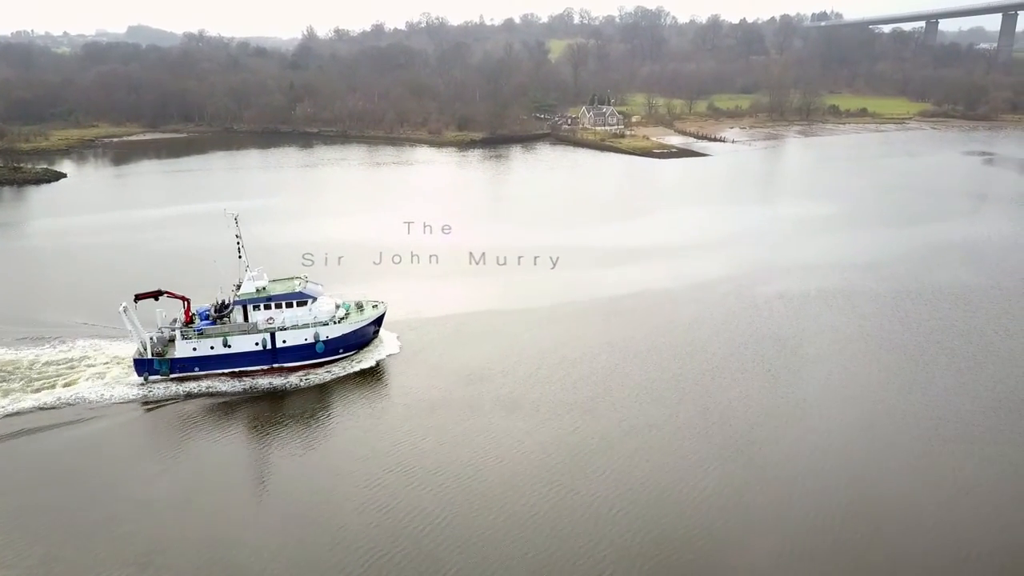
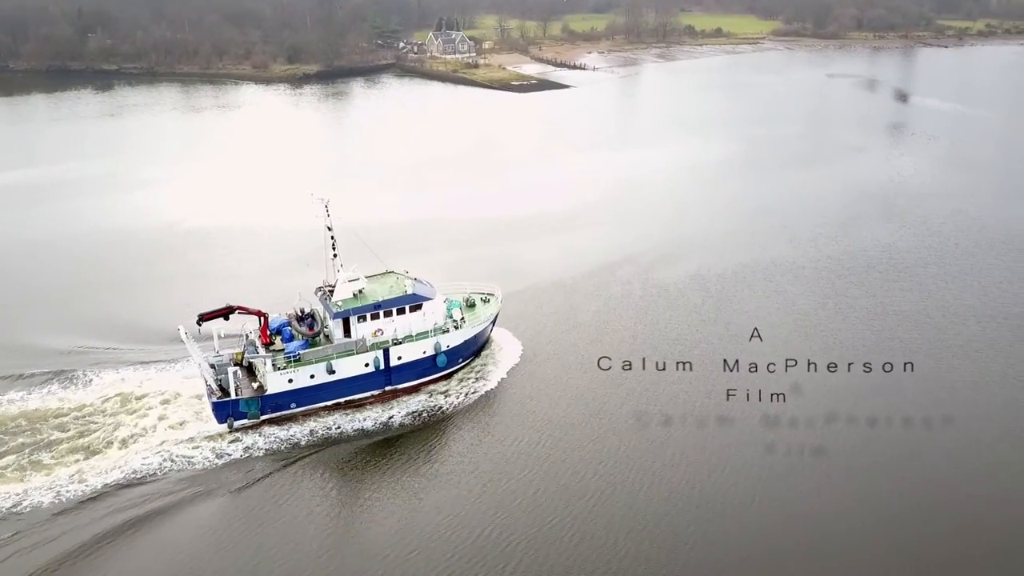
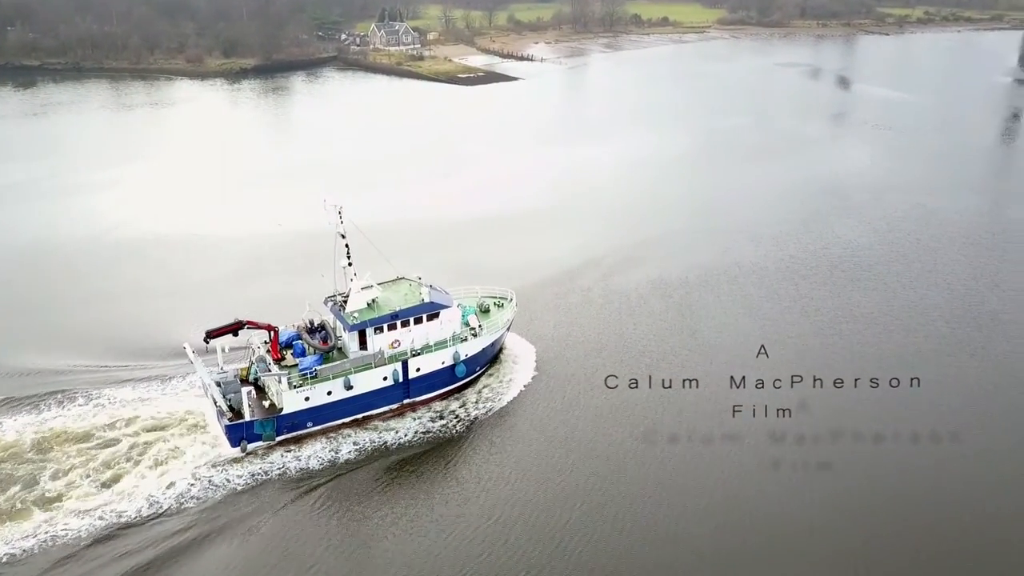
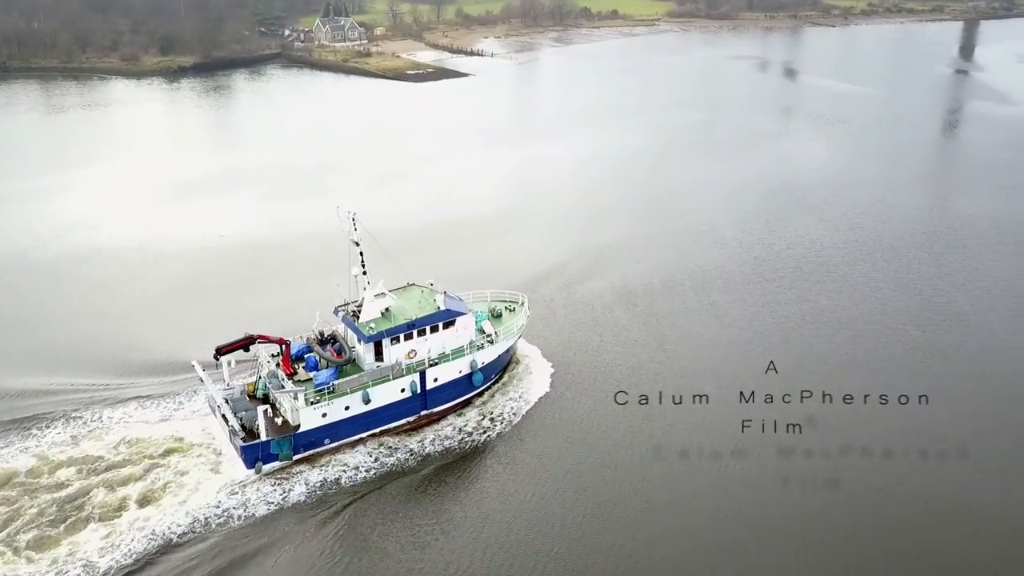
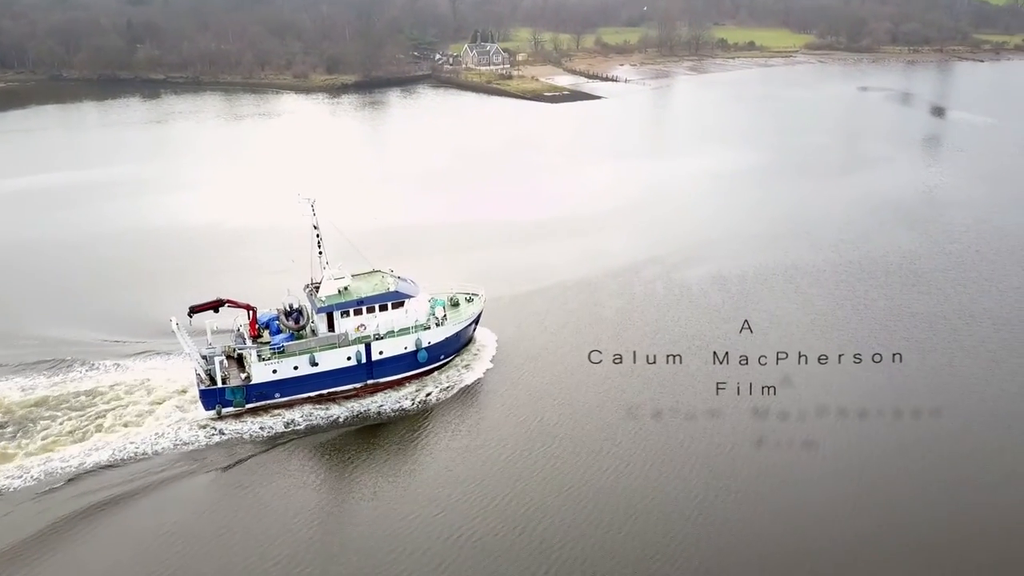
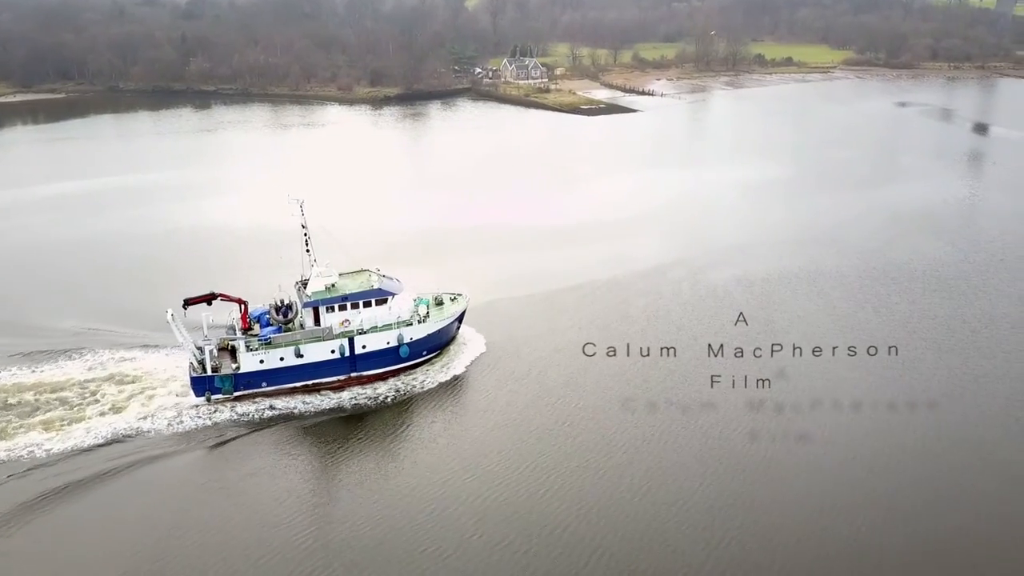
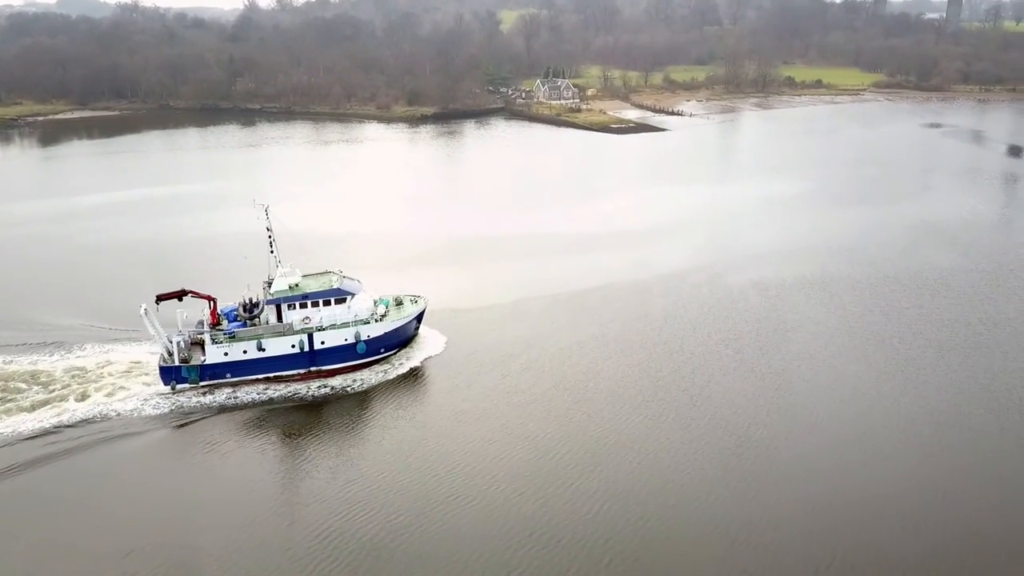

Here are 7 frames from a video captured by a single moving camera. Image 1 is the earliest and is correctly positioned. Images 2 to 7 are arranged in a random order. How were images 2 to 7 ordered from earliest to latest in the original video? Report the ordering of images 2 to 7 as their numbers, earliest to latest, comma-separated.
7, 6, 5, 2, 3, 4
